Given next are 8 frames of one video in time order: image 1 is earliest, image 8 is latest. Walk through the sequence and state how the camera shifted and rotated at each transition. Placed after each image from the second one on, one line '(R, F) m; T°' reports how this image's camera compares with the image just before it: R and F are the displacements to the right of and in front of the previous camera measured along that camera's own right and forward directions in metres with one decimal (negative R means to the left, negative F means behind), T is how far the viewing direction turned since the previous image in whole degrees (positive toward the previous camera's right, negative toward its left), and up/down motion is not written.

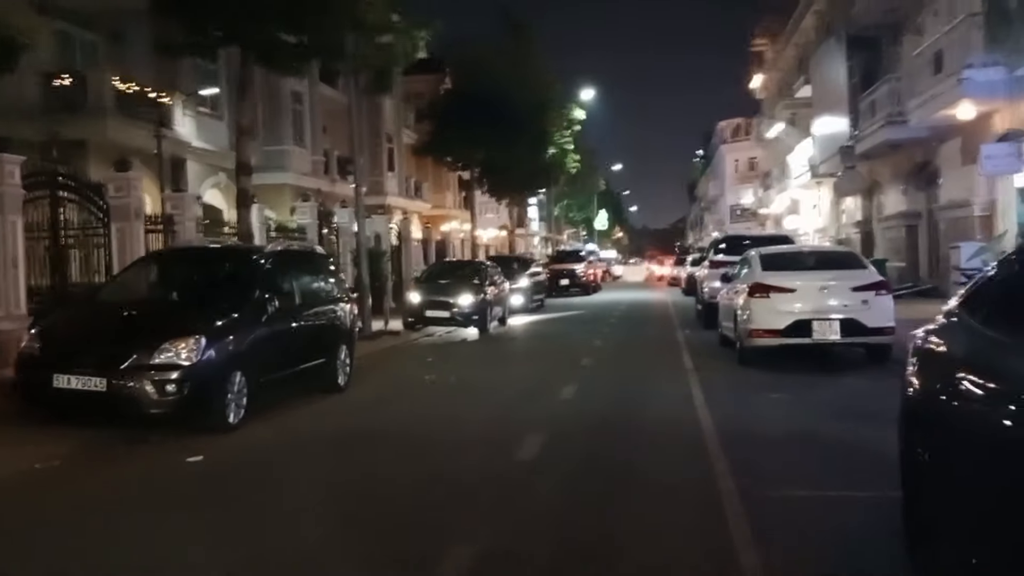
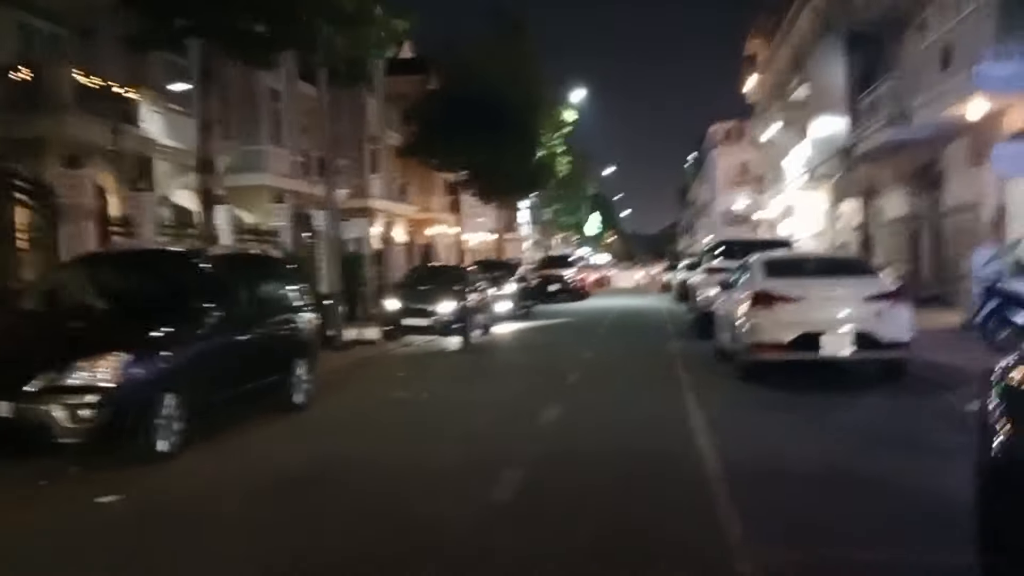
(+0.2, +1.5) m; 0°
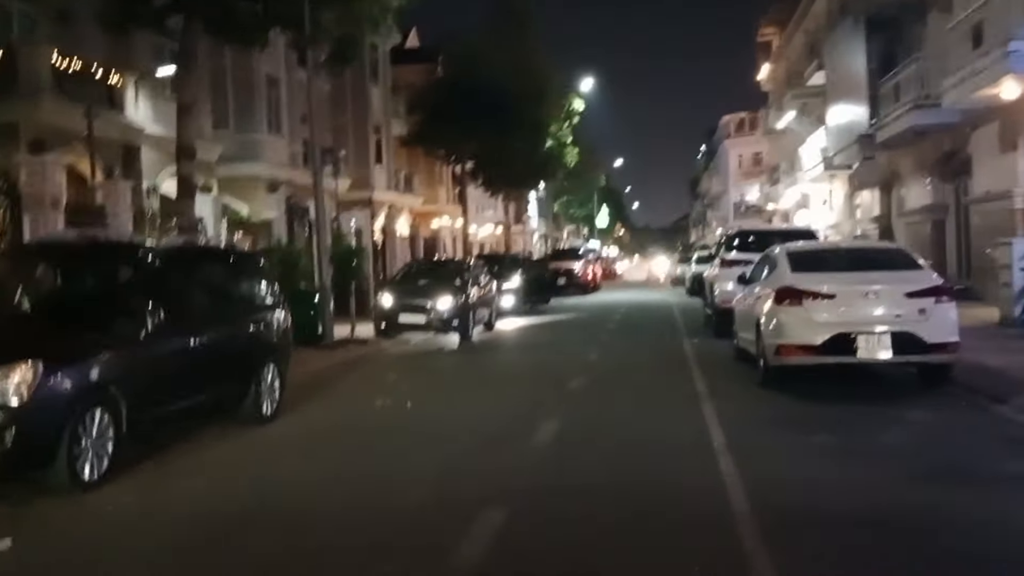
(+0.2, +1.6) m; 0°
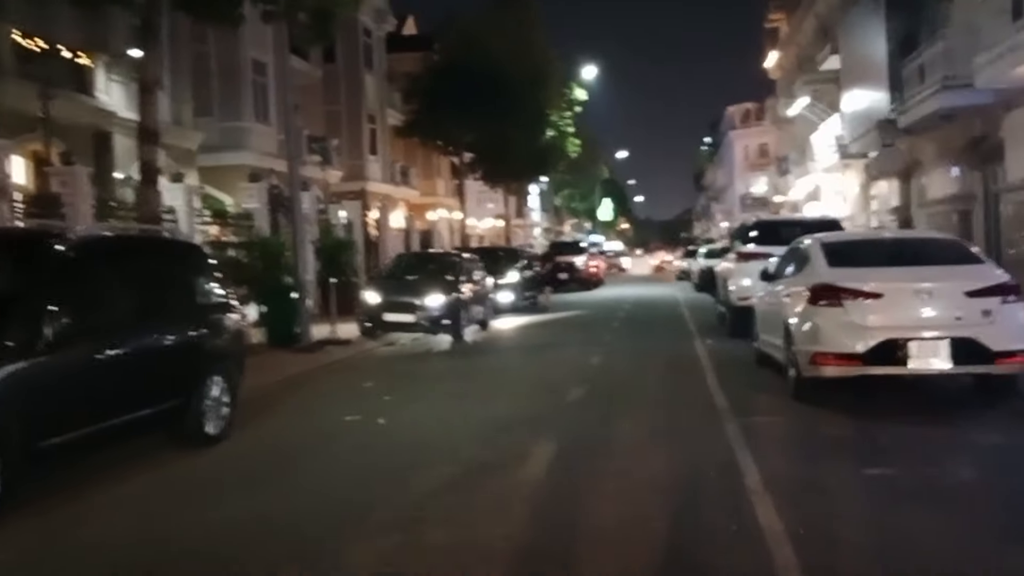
(+0.1, +1.9) m; 0°
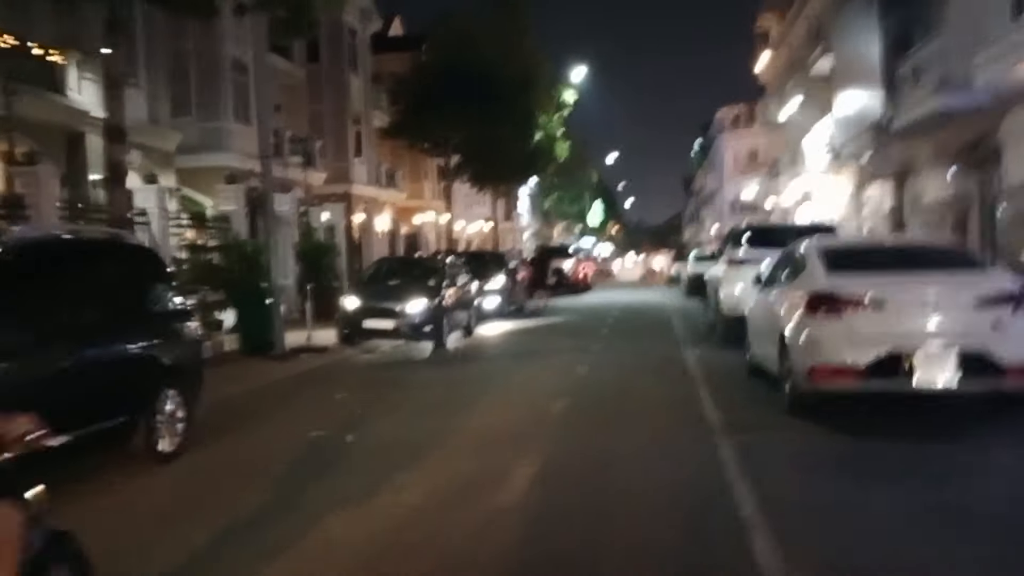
(+0.1, +0.7) m; 0°
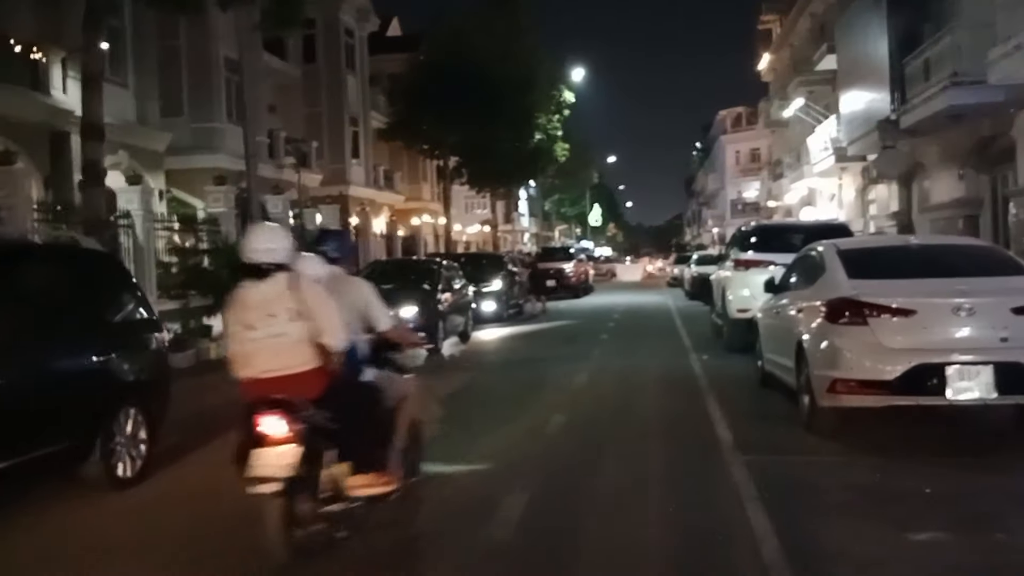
(+0.1, +0.9) m; 0°
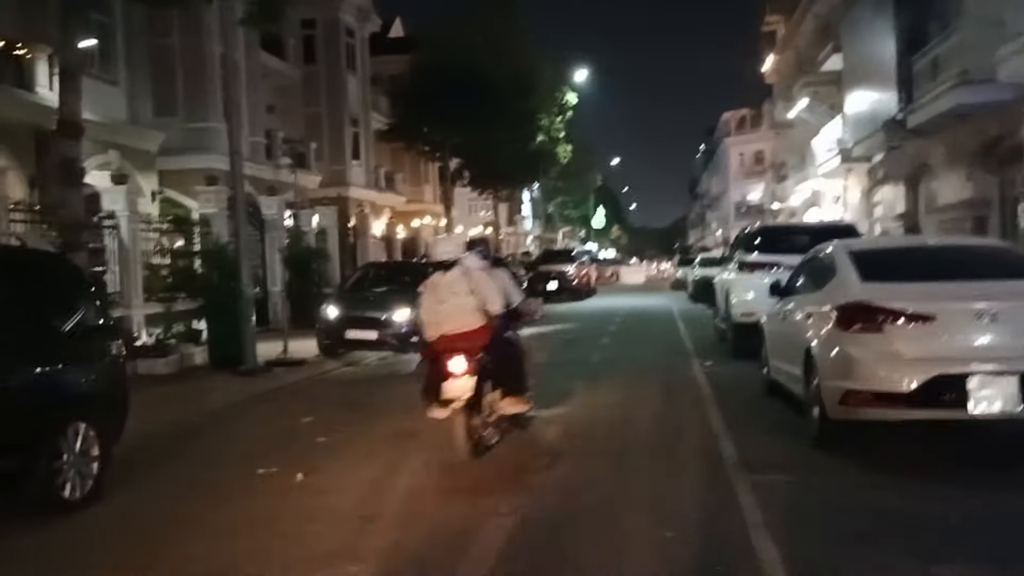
(+0.1, +0.7) m; 0°
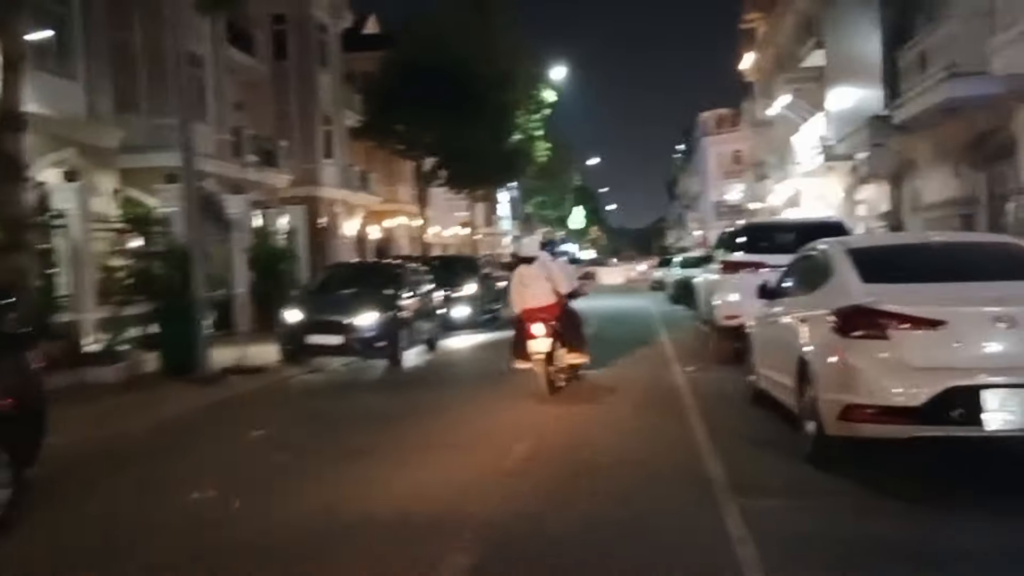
(+0.1, +0.9) m; +1°
